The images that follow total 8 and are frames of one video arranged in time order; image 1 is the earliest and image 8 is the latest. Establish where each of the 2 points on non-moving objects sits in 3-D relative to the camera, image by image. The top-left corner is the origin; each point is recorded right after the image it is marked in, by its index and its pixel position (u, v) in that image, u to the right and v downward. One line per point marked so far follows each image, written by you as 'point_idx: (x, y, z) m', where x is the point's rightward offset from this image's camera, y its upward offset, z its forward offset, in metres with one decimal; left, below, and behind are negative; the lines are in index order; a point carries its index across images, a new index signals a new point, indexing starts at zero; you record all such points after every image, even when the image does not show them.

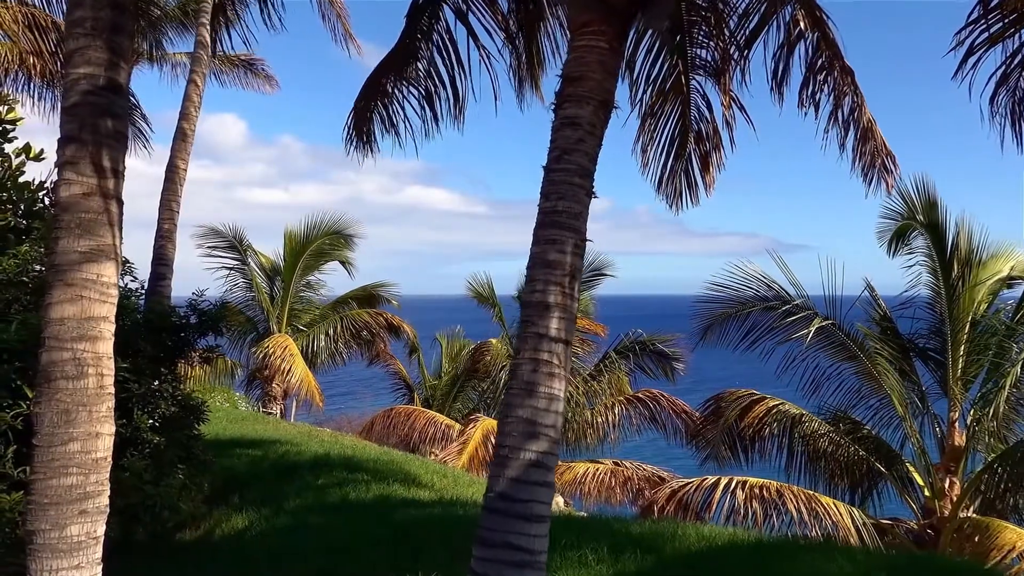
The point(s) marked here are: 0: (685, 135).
0: (+1.4, +1.3, +6.7) m
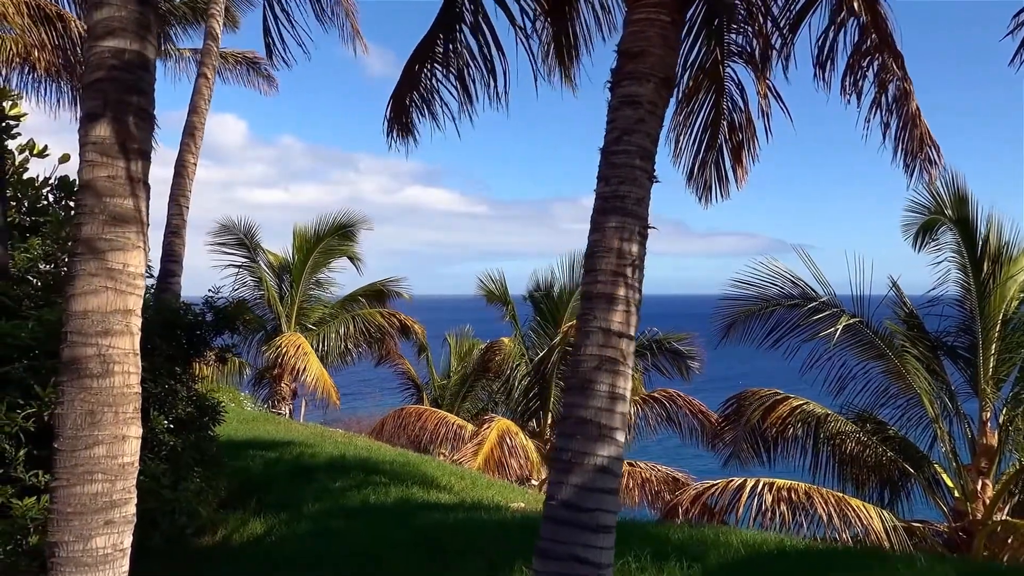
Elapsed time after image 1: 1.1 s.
0: (+1.7, +1.3, +6.4) m
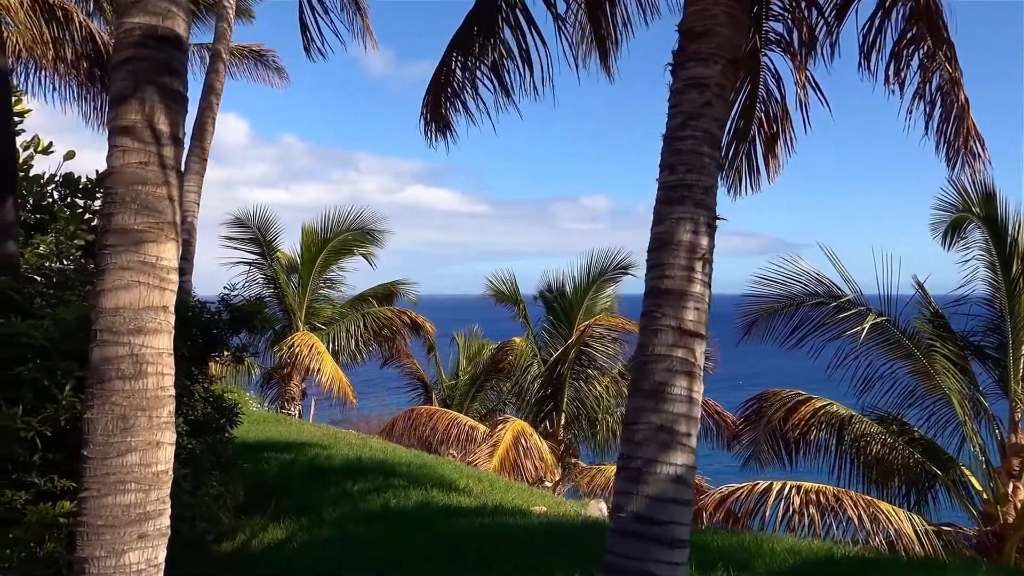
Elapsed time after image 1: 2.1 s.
0: (+1.9, +1.4, +6.2) m
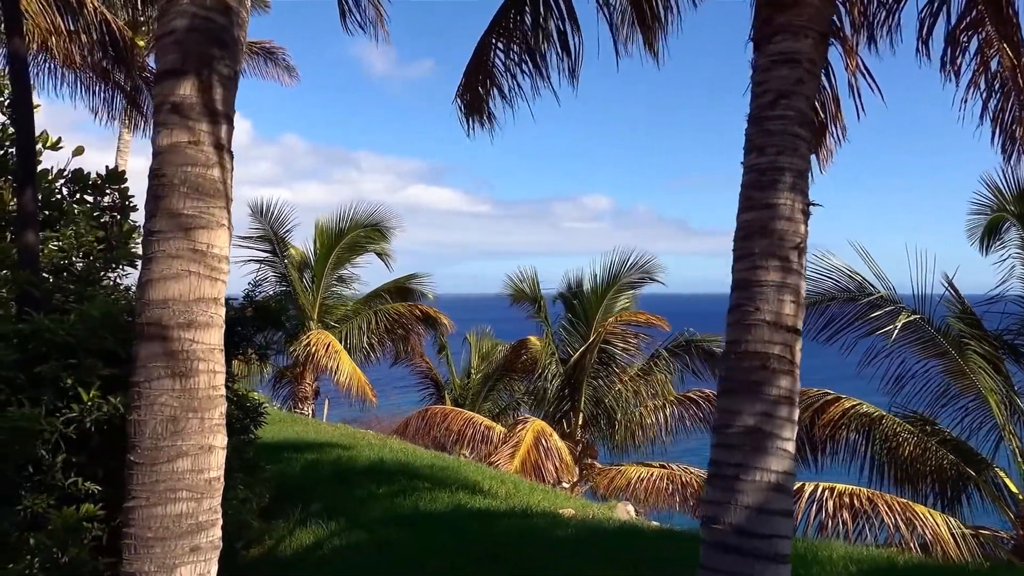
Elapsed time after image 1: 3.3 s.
0: (+2.2, +1.4, +6.0) m
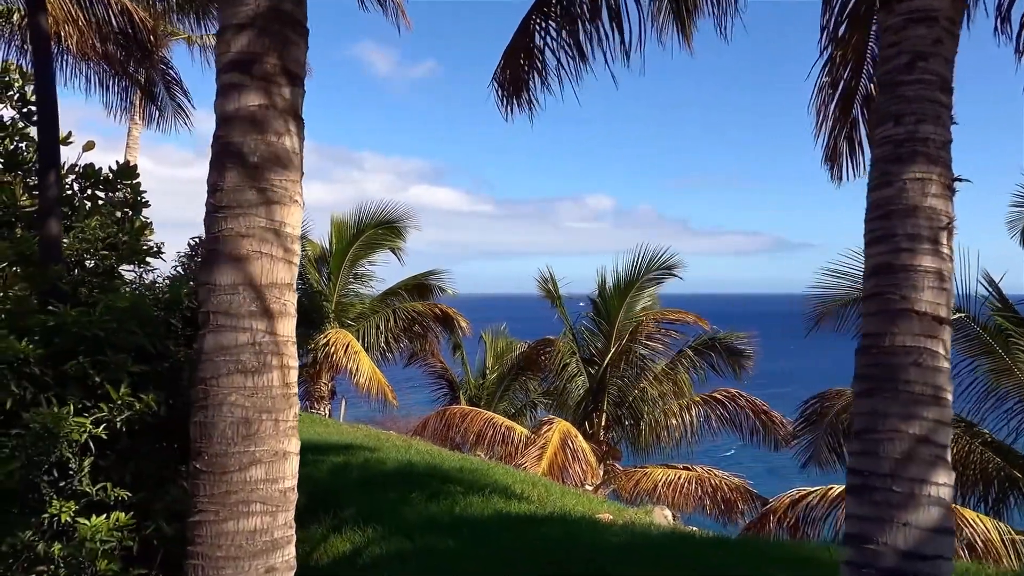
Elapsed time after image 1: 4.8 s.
0: (+2.5, +1.4, +5.7) m
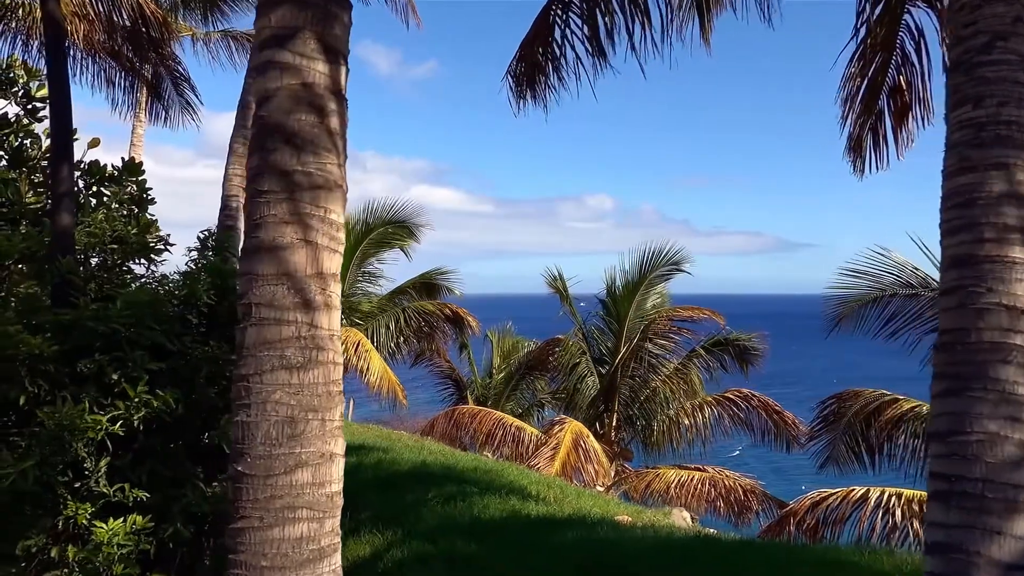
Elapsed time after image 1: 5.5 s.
0: (+2.6, +1.4, +5.5) m
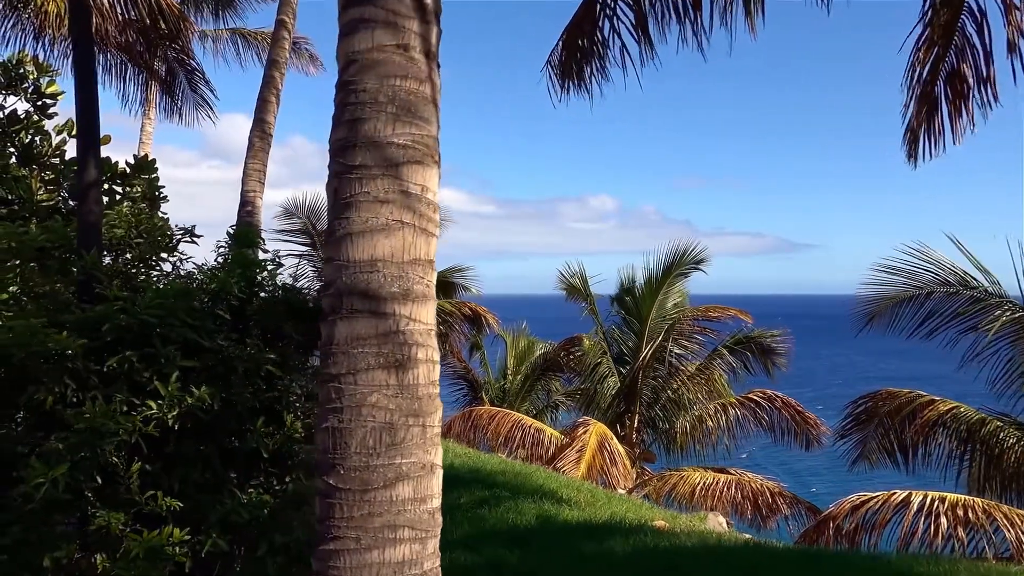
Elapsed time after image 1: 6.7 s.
0: (+2.9, +1.5, +5.3) m
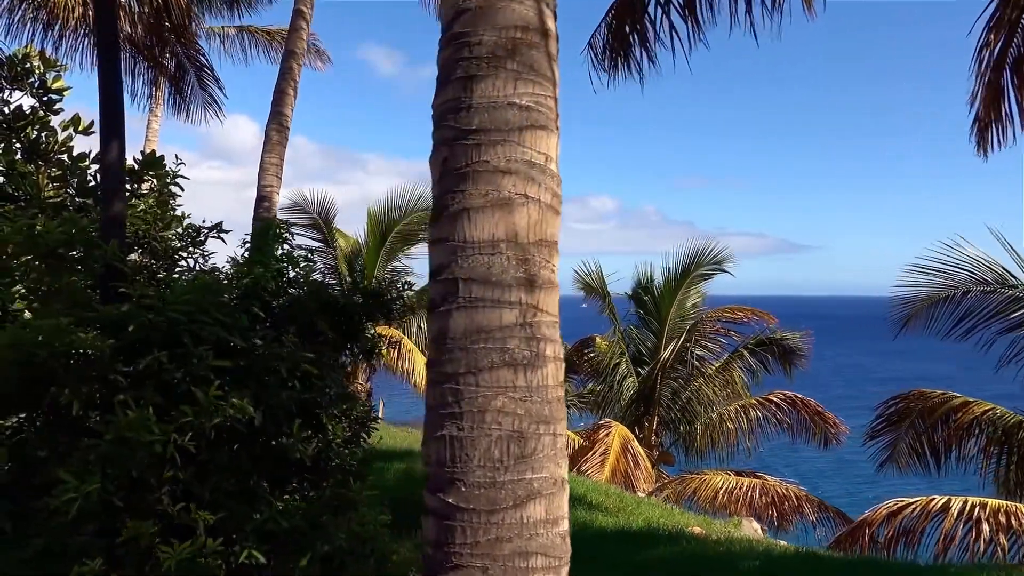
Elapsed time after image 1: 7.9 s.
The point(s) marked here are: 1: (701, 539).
0: (+3.2, +1.5, +5.1) m
1: (+1.5, -1.9, +6.0) m
